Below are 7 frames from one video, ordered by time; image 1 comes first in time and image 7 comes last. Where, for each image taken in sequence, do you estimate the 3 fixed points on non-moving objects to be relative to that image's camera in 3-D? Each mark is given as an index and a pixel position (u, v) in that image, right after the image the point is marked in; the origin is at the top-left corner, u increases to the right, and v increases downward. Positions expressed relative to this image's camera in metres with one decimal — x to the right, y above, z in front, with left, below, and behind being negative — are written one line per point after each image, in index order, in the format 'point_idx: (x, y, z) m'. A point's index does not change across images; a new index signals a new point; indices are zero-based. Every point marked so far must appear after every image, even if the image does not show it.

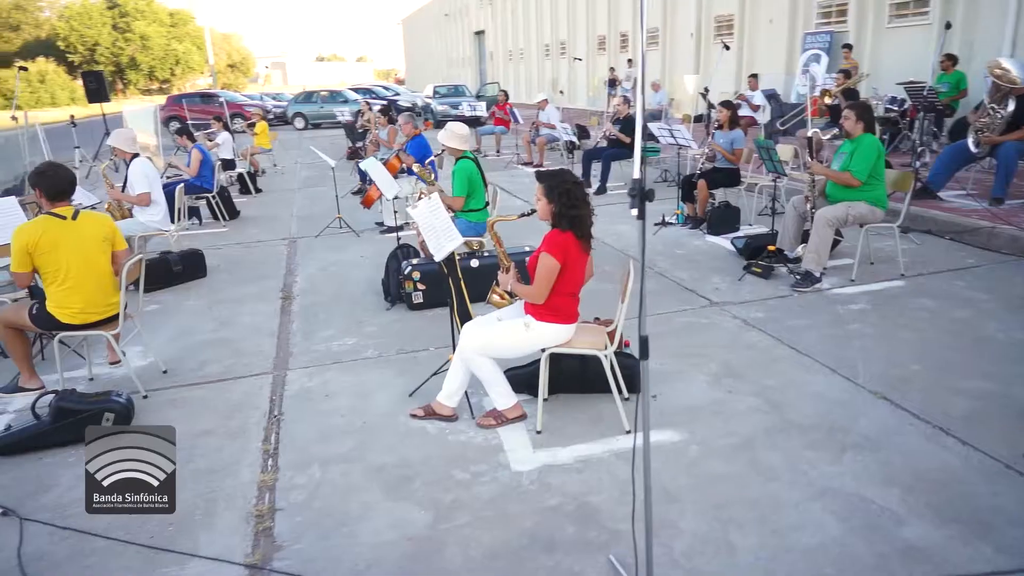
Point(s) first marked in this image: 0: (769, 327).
0: (+1.7, -0.3, +4.7) m
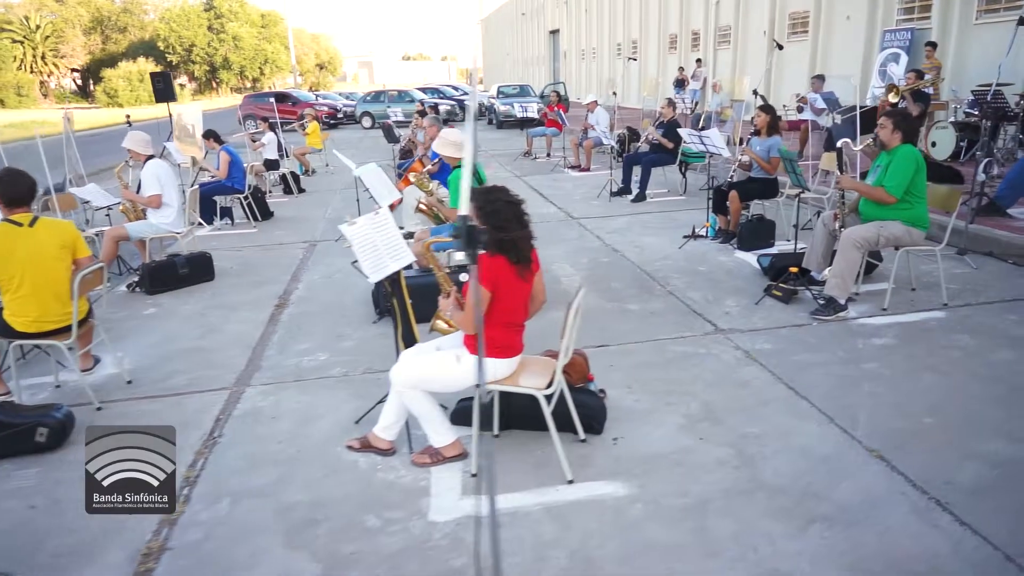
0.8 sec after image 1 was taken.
0: (+1.5, -0.4, +4.2) m
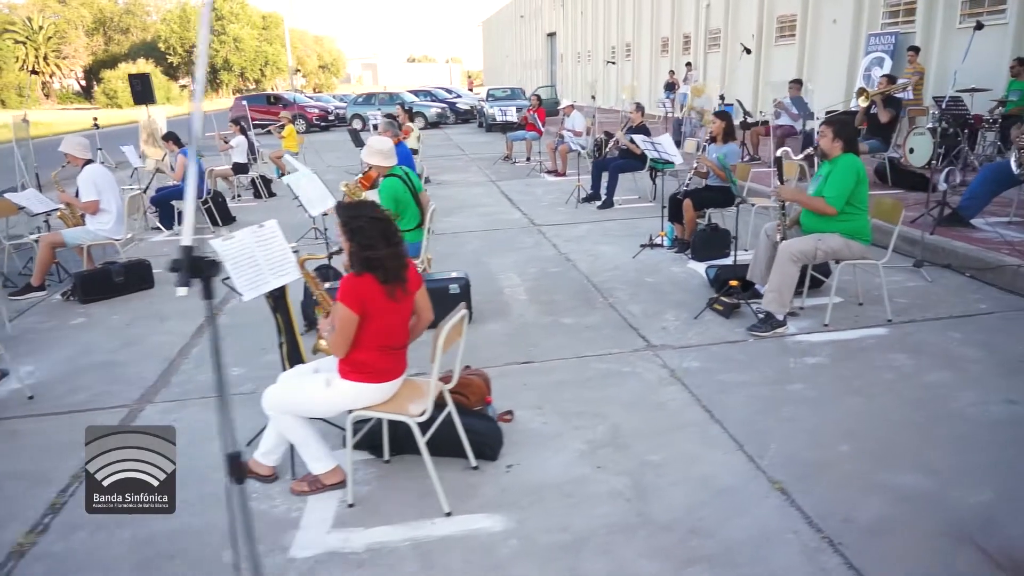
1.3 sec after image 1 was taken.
0: (+1.0, -0.5, +4.0) m
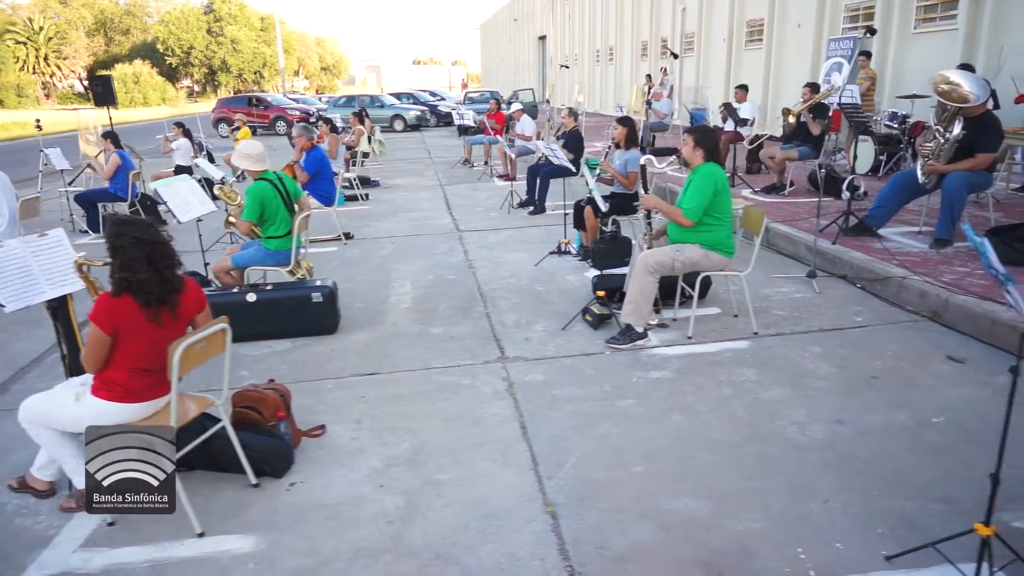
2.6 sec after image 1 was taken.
0: (+0.1, -0.6, +3.9) m
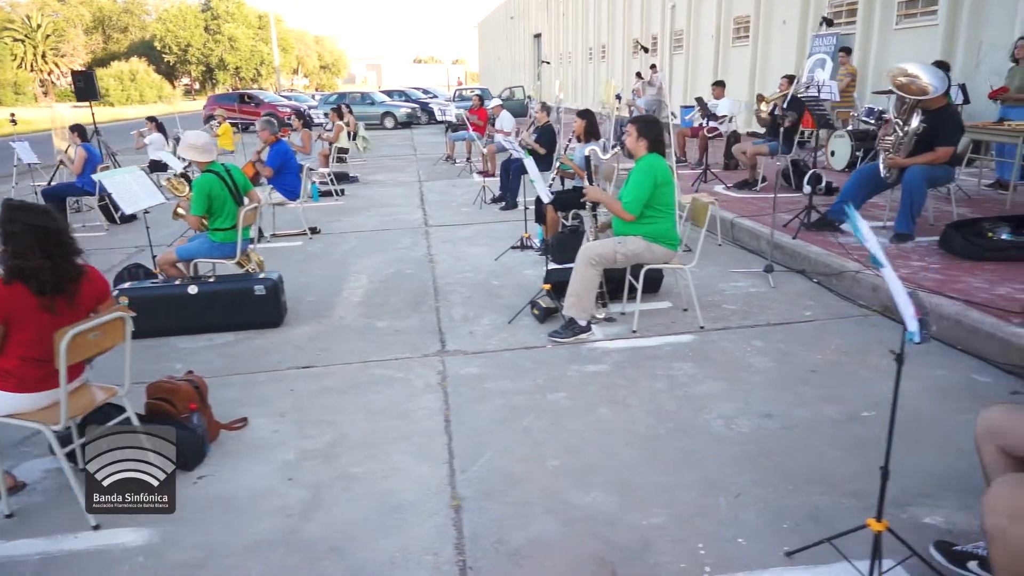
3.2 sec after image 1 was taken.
0: (-0.3, -0.5, +3.9) m
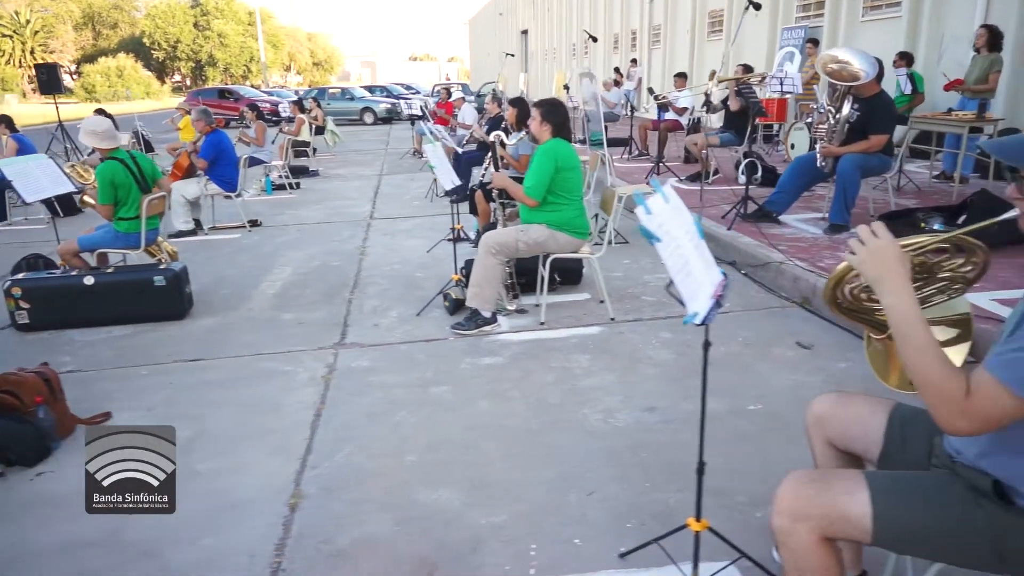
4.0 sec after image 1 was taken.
0: (-0.9, -0.5, +3.7) m
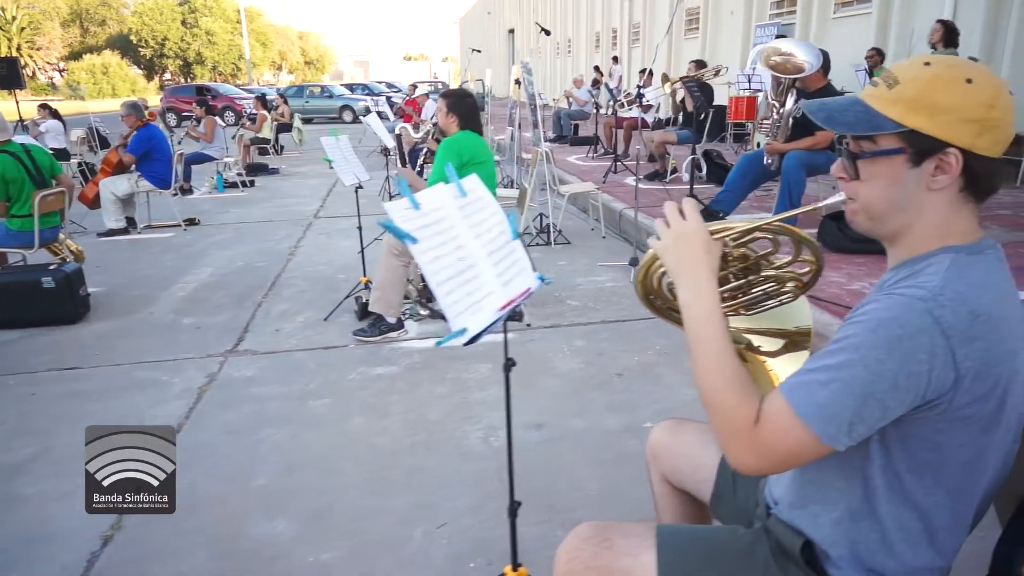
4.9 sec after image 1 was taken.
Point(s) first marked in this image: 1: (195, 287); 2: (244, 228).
0: (-1.4, -0.5, +3.4) m
1: (-2.3, 0.0, +5.2) m
2: (-2.7, +0.6, +7.2) m
